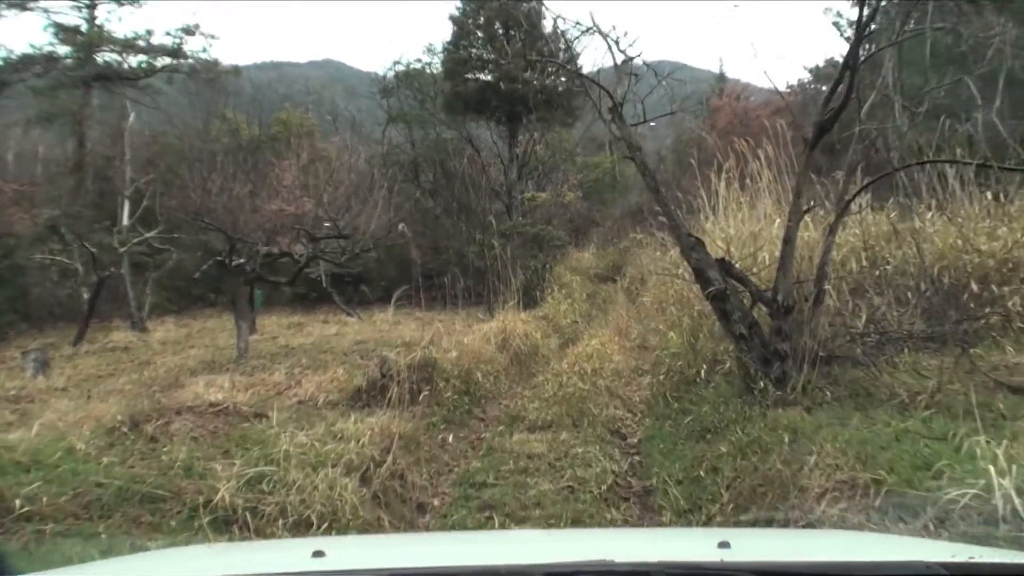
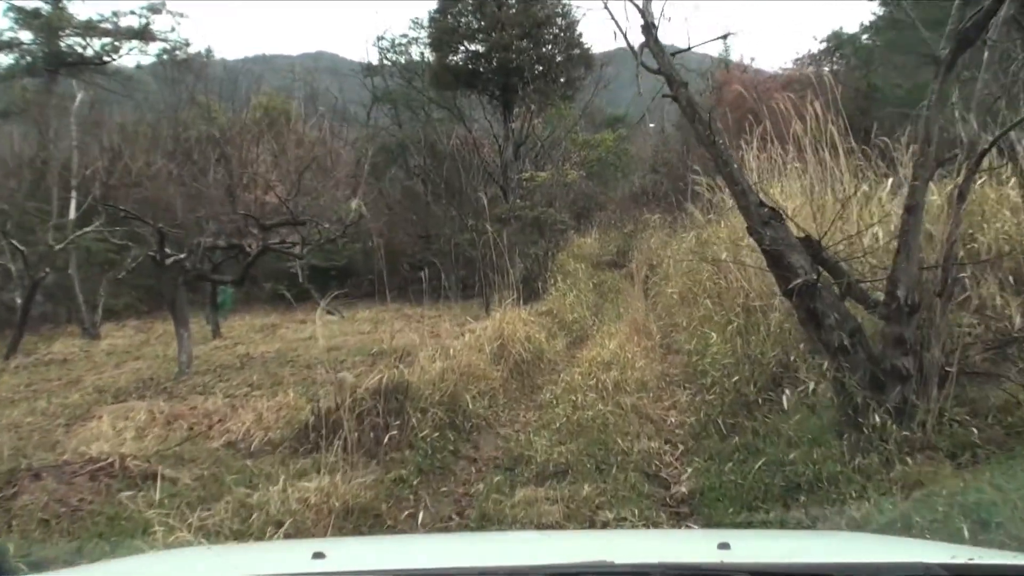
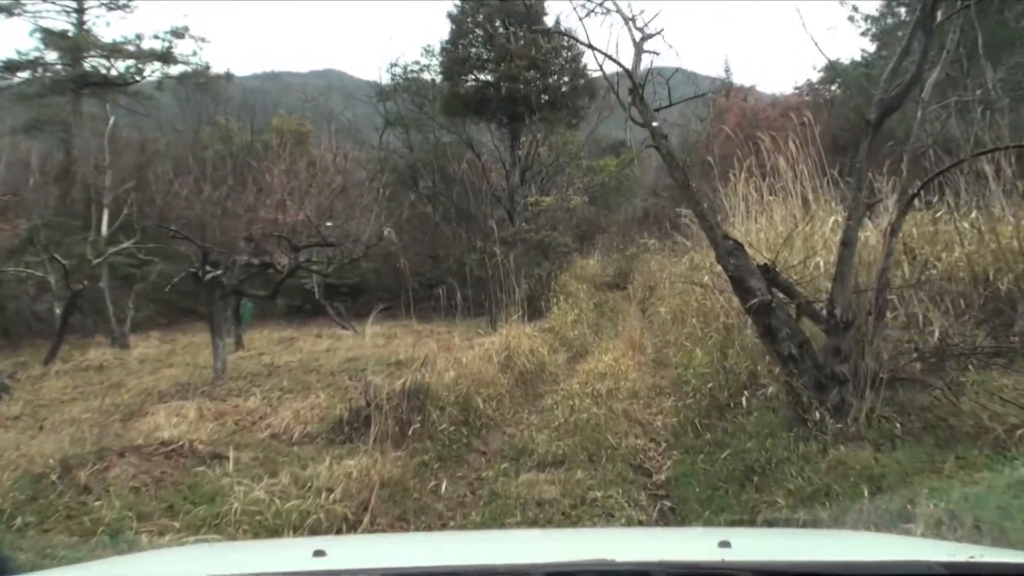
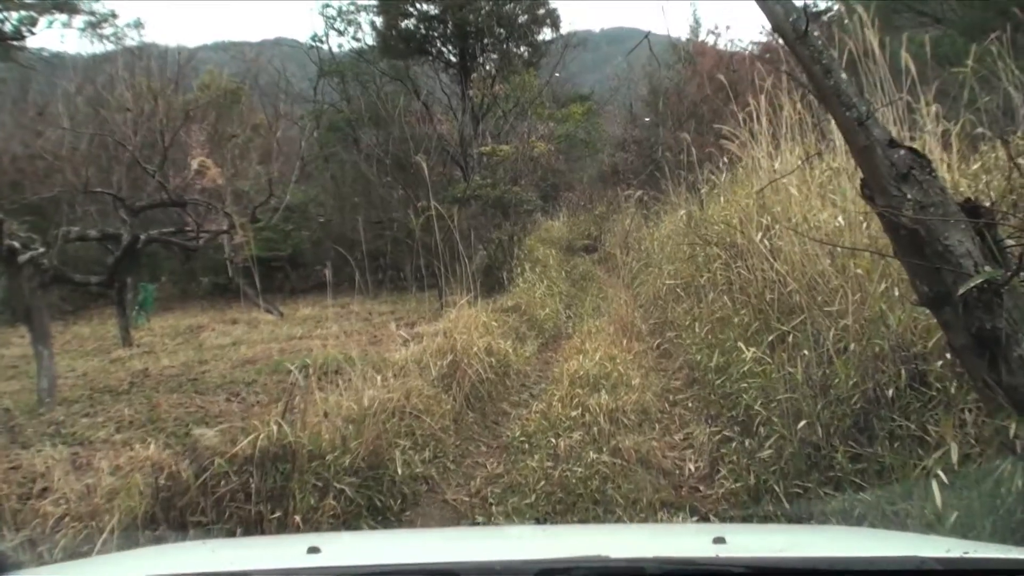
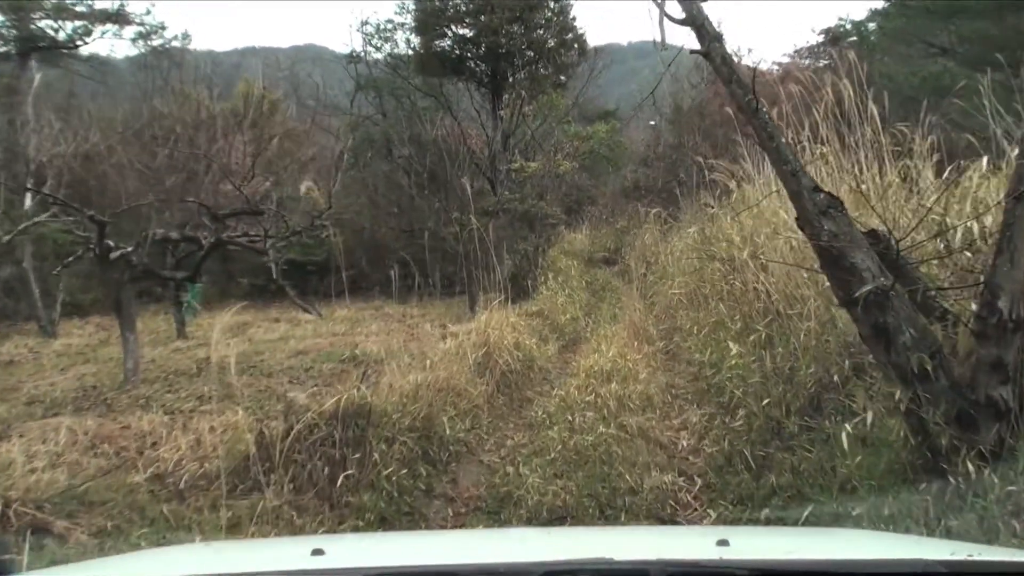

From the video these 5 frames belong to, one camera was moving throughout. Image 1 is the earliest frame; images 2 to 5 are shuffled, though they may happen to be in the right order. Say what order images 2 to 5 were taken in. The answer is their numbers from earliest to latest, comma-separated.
3, 2, 5, 4
